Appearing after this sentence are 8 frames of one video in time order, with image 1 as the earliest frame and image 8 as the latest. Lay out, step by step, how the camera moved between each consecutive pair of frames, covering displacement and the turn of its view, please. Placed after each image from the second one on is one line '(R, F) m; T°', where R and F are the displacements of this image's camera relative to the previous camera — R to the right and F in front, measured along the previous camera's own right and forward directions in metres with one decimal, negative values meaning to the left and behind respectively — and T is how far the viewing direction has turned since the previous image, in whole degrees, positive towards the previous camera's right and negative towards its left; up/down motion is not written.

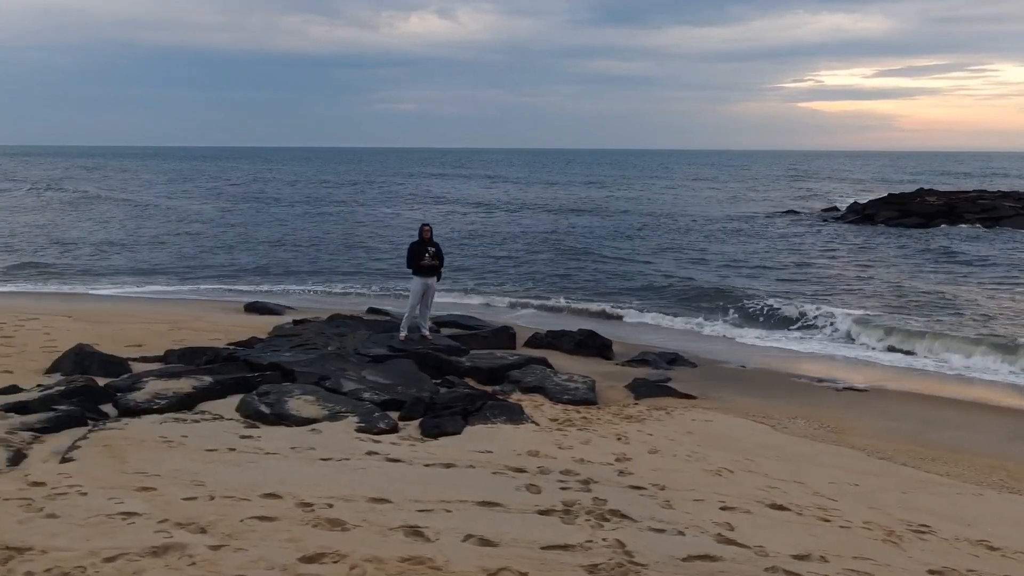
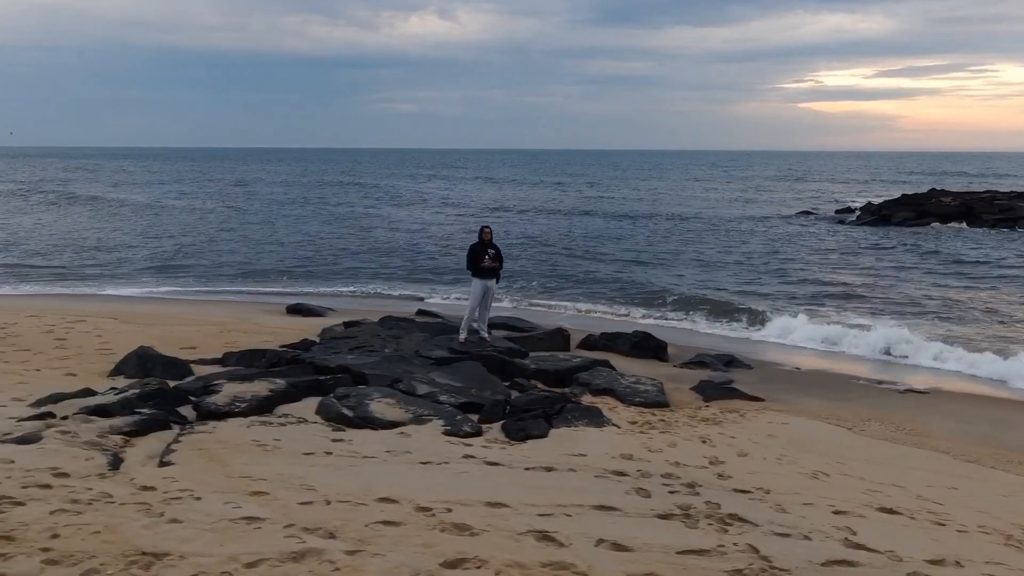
(-0.6, 0.0) m; 0°
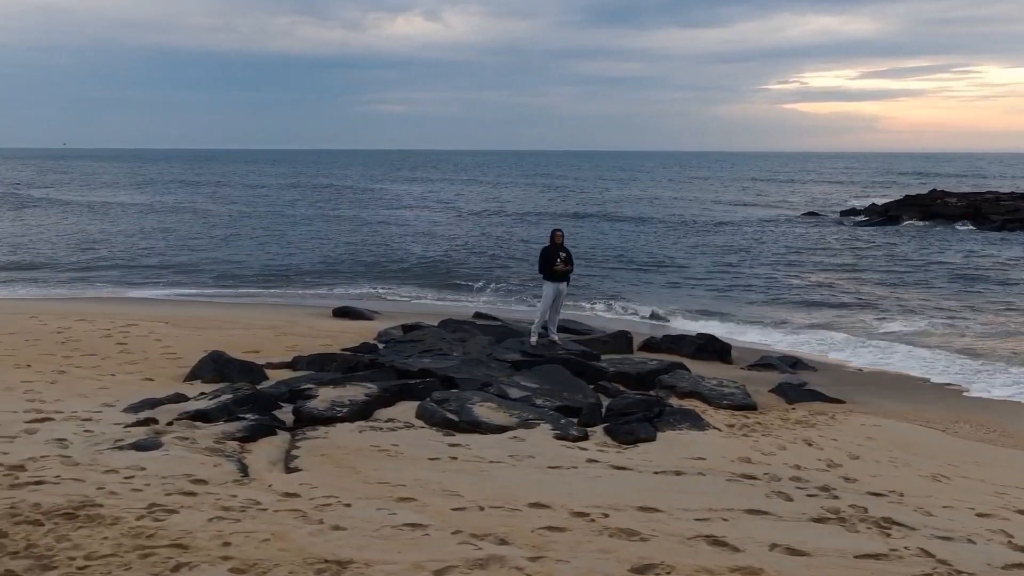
(-0.9, 0.0) m; +1°
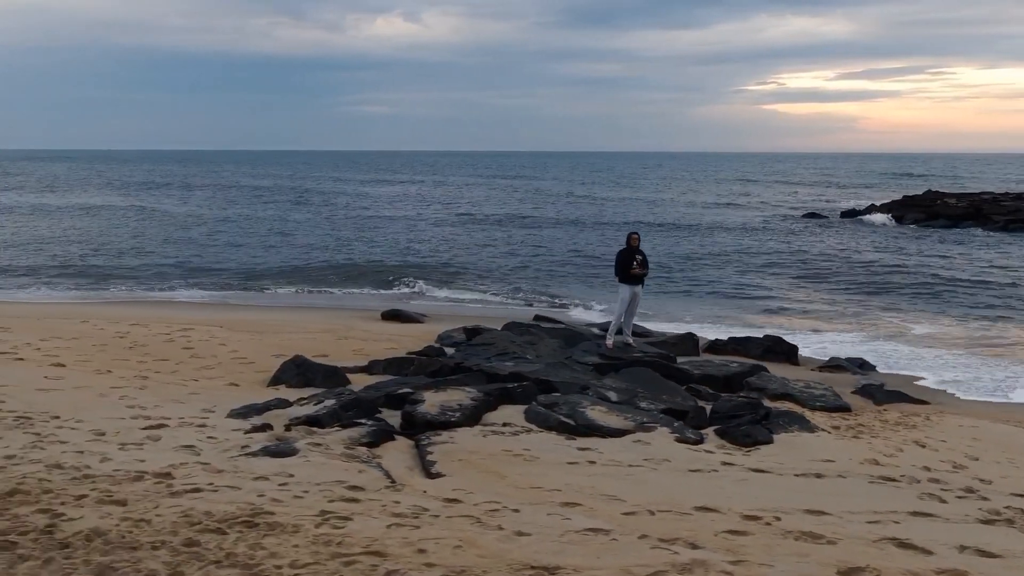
(-1.0, 0.0) m; +1°
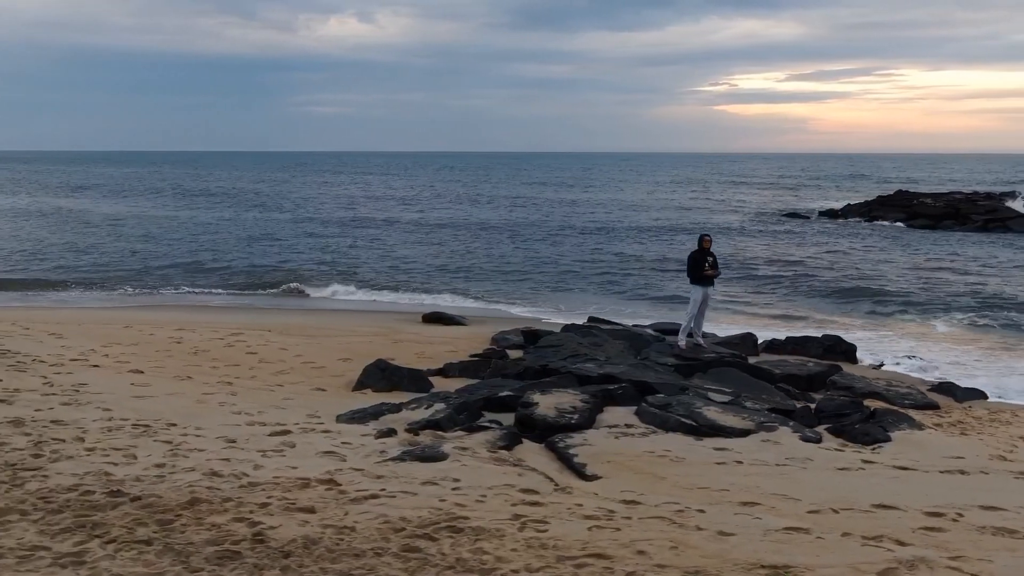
(-1.2, 0.0) m; +3°
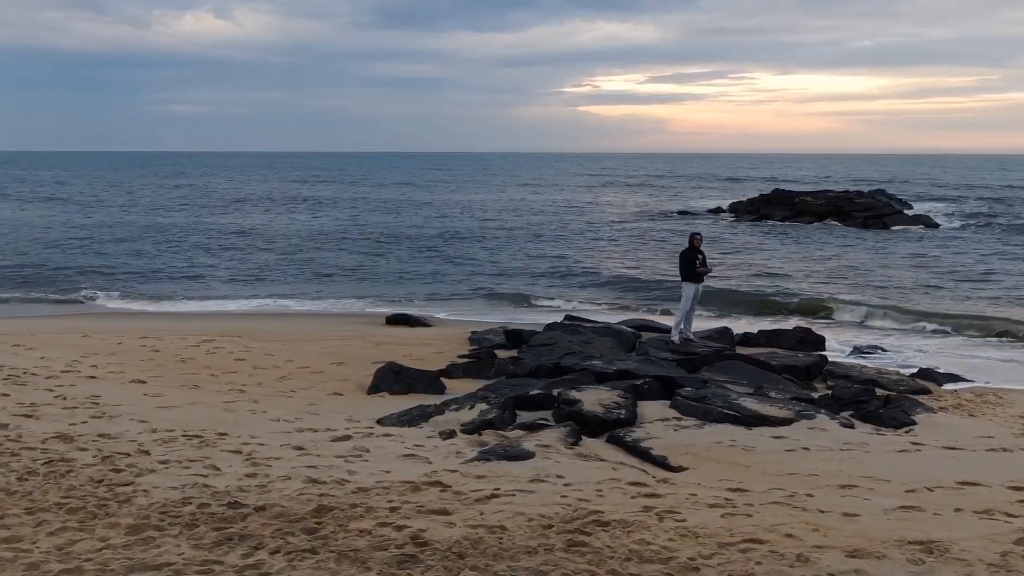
(-1.3, 0.0) m; +8°
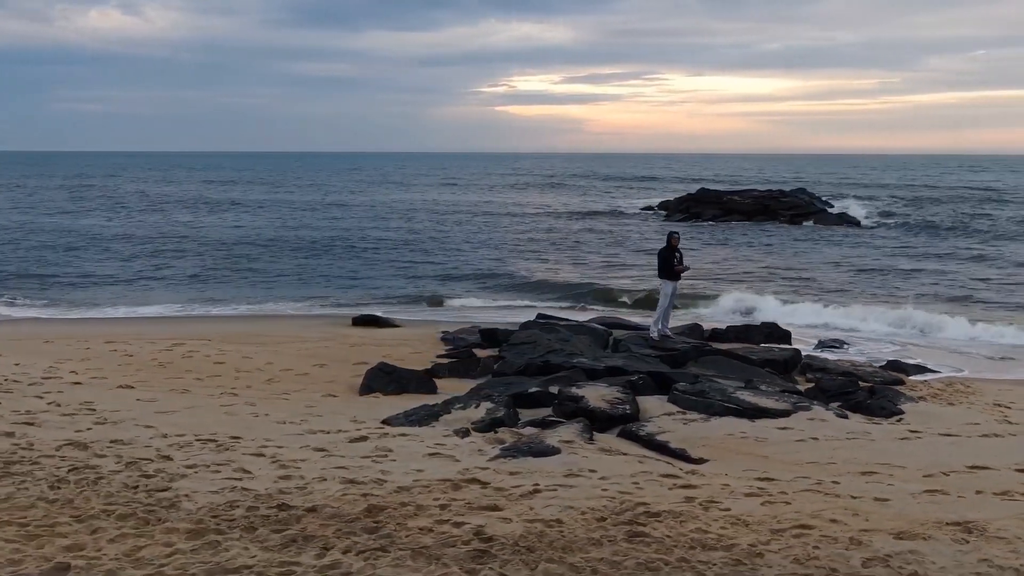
(-0.7, -0.1) m; +5°
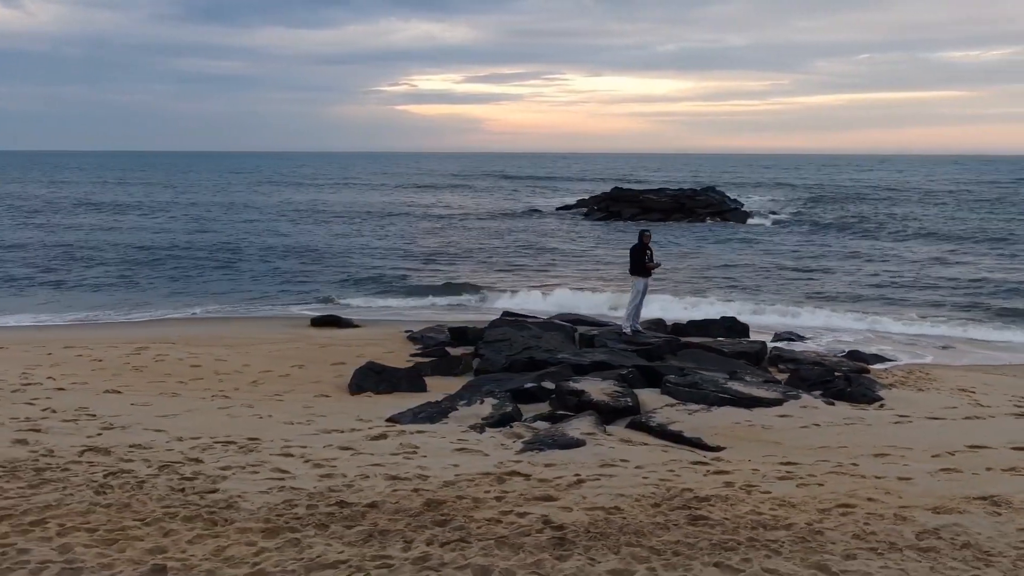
(-0.8, -0.1) m; +6°
